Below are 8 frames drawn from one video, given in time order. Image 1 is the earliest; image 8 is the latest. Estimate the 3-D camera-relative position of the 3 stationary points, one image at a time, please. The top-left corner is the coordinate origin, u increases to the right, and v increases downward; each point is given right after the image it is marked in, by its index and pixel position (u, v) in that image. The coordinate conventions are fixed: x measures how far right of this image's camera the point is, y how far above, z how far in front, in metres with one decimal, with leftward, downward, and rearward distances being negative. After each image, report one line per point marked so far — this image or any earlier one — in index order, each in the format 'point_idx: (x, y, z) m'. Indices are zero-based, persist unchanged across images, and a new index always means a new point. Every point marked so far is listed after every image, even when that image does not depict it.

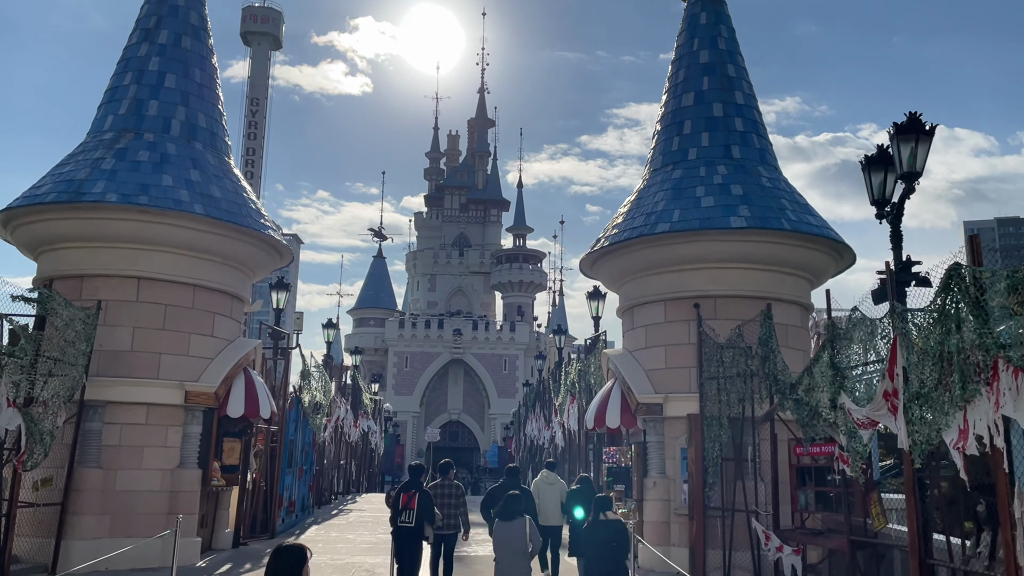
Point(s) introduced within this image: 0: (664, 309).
0: (+2.6, -0.4, +14.1) m
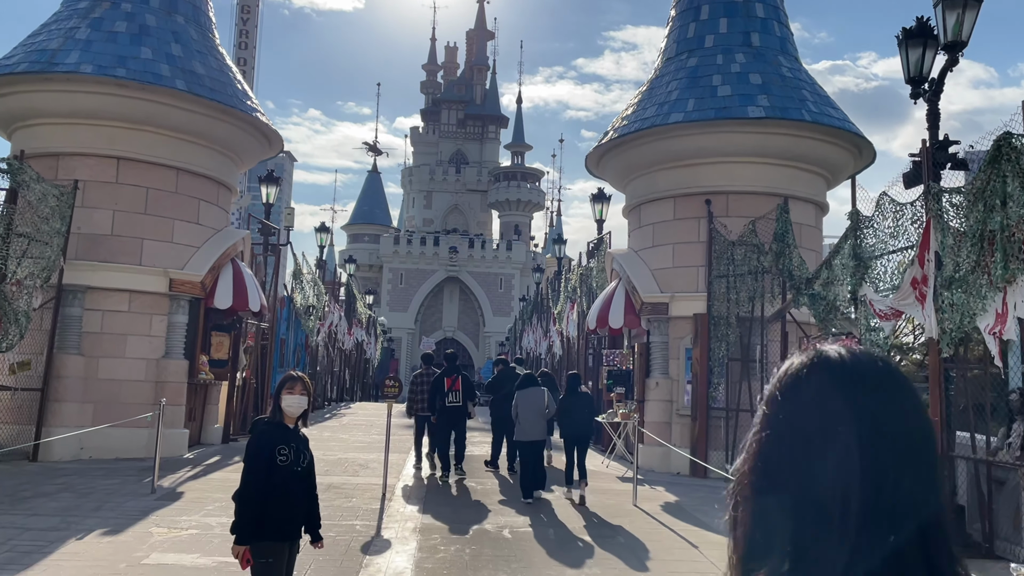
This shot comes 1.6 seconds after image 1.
0: (+2.7, +1.3, +13.4) m
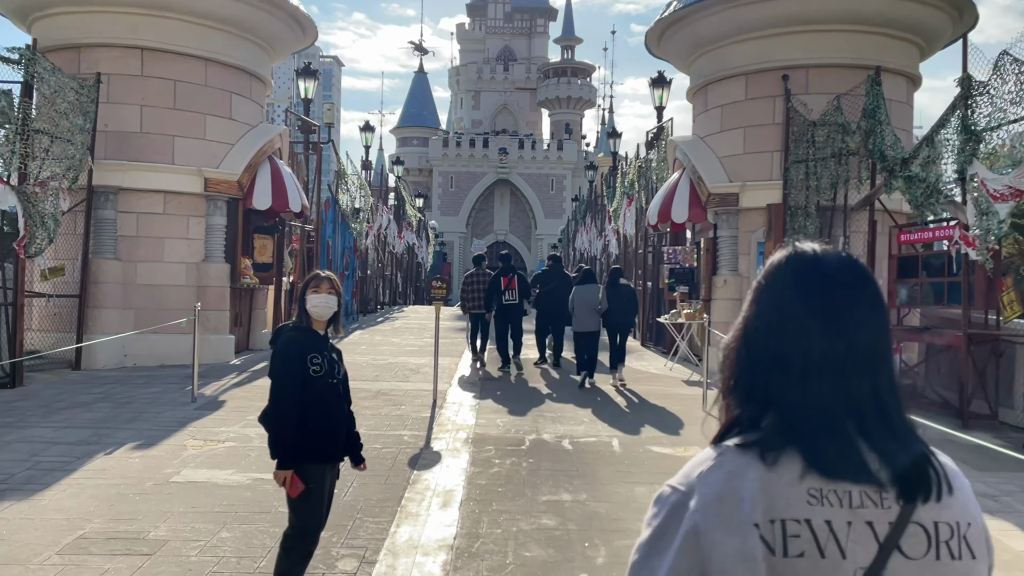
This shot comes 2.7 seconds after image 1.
0: (+3.5, +3.0, +12.1) m
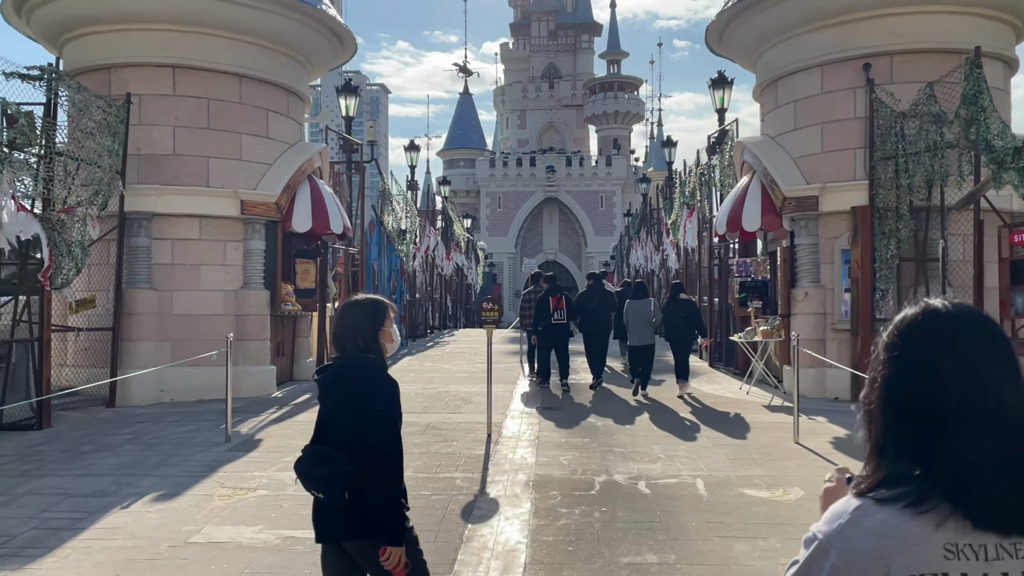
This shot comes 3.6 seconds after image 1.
0: (+4.1, +2.8, +11.0) m
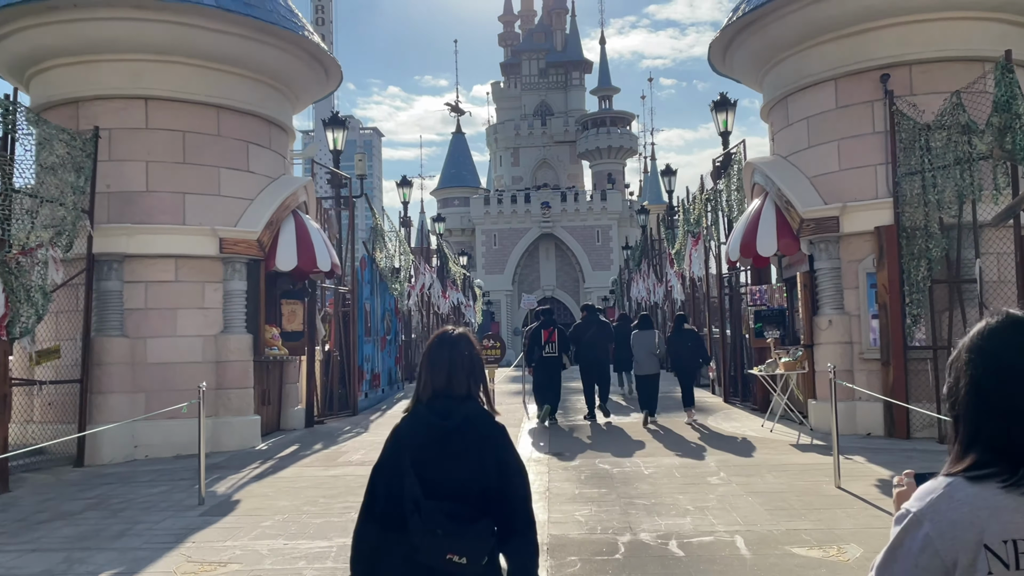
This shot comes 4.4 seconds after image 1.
0: (+4.1, +2.5, +10.4) m
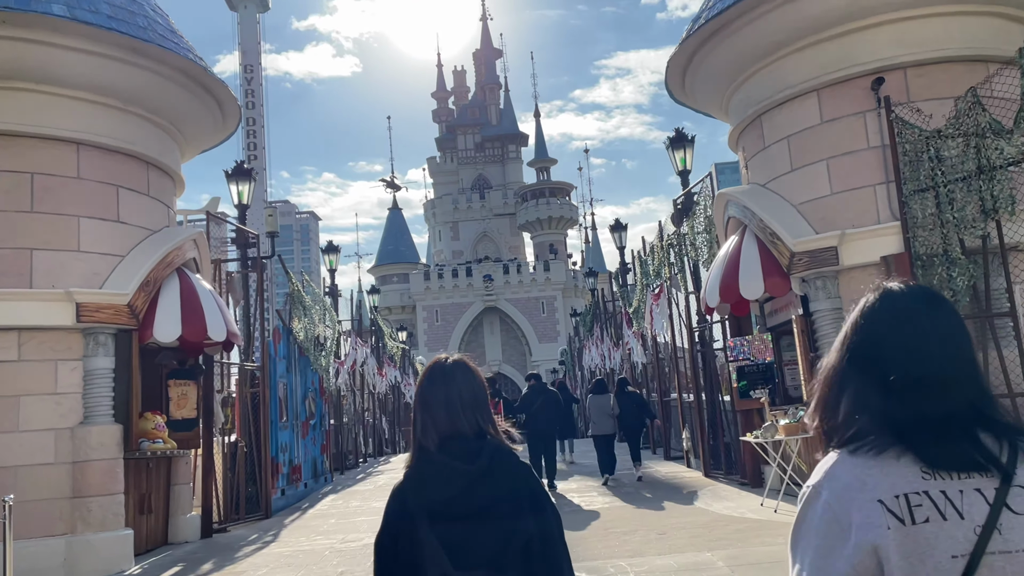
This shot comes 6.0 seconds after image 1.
0: (+3.3, +2.0, +8.9) m
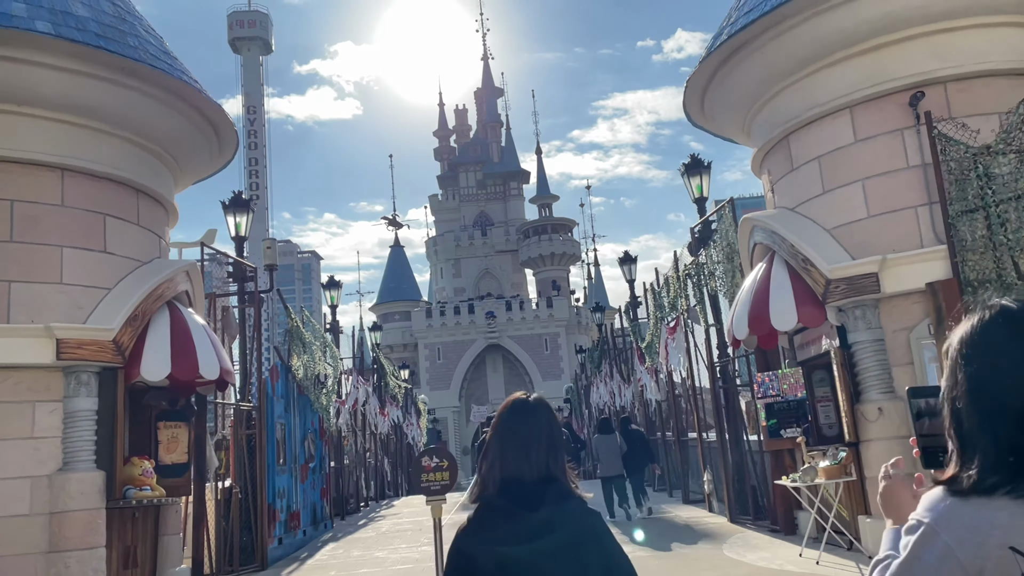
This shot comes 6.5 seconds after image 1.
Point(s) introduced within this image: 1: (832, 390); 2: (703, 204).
0: (+3.5, +1.7, +8.4) m
1: (+3.4, -1.1, +8.9) m
2: (+2.9, +1.3, +12.3) m
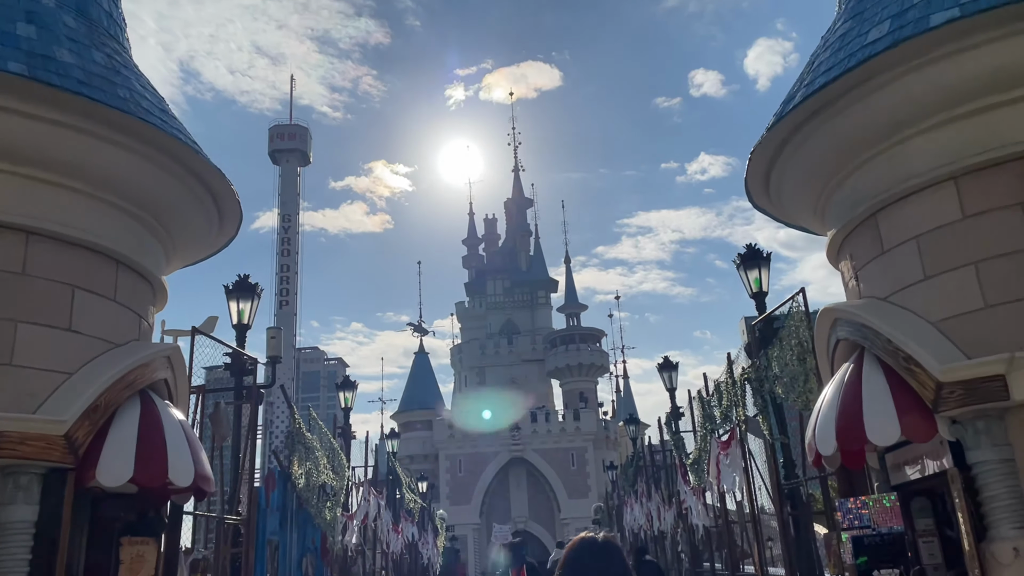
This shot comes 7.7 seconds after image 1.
0: (+3.8, +0.8, +7.0) m
1: (+3.6, -2.0, +7.2) m
2: (+3.3, -0.2, +10.9) m
